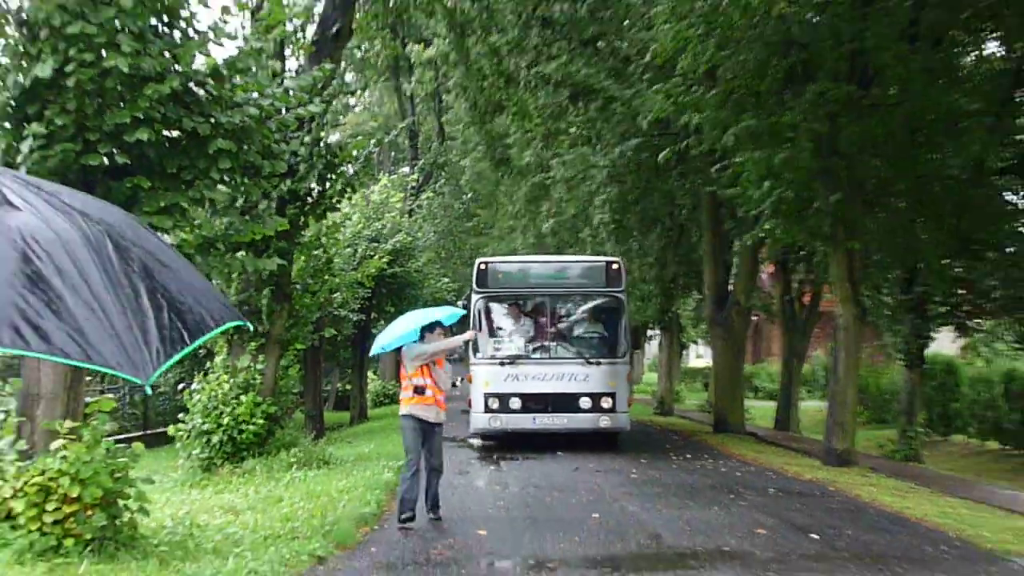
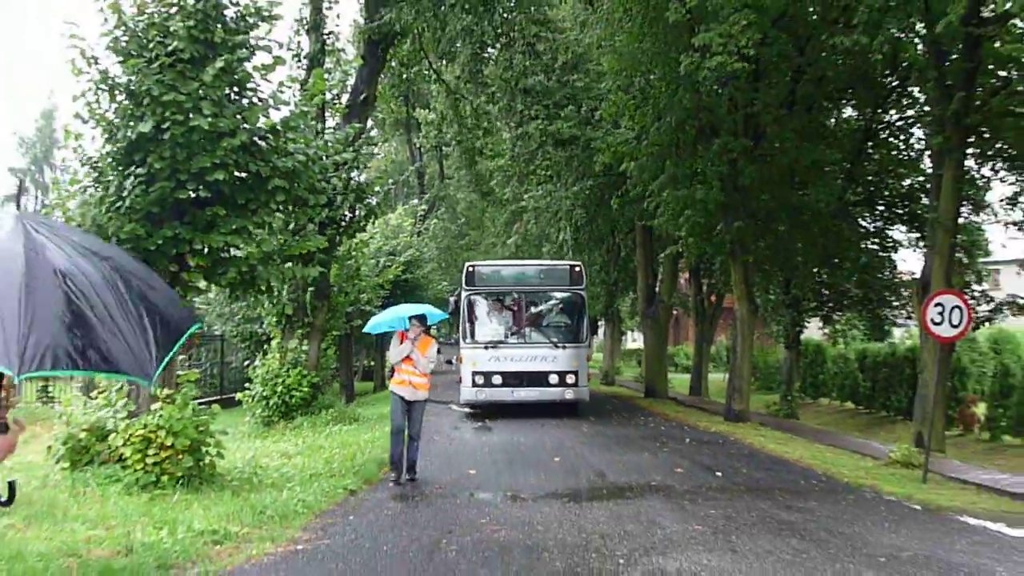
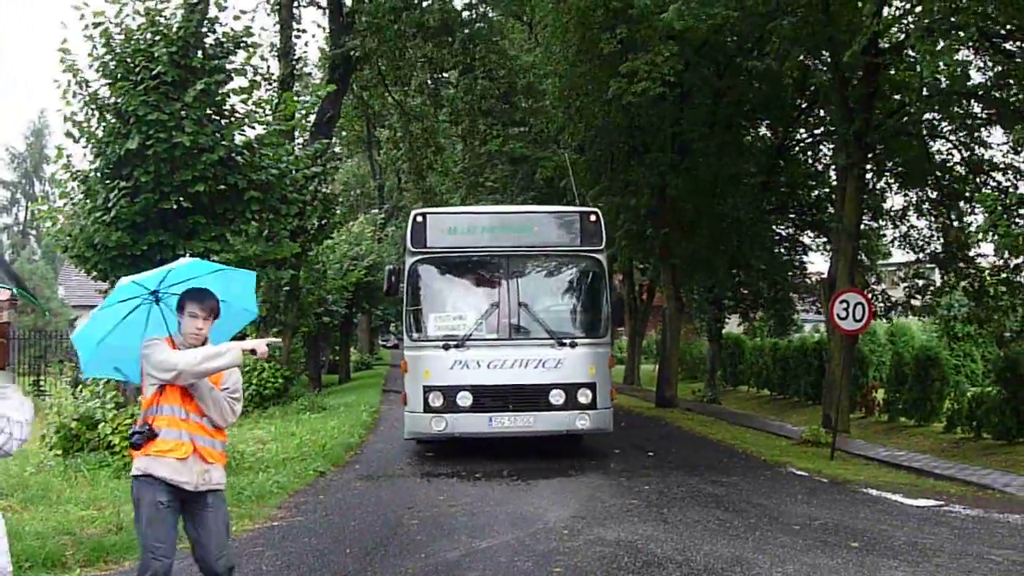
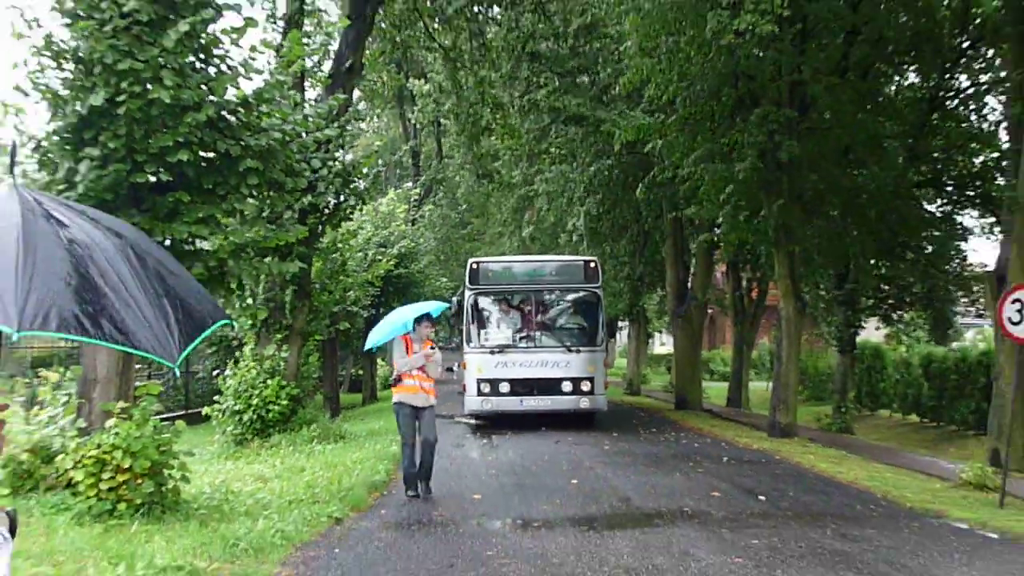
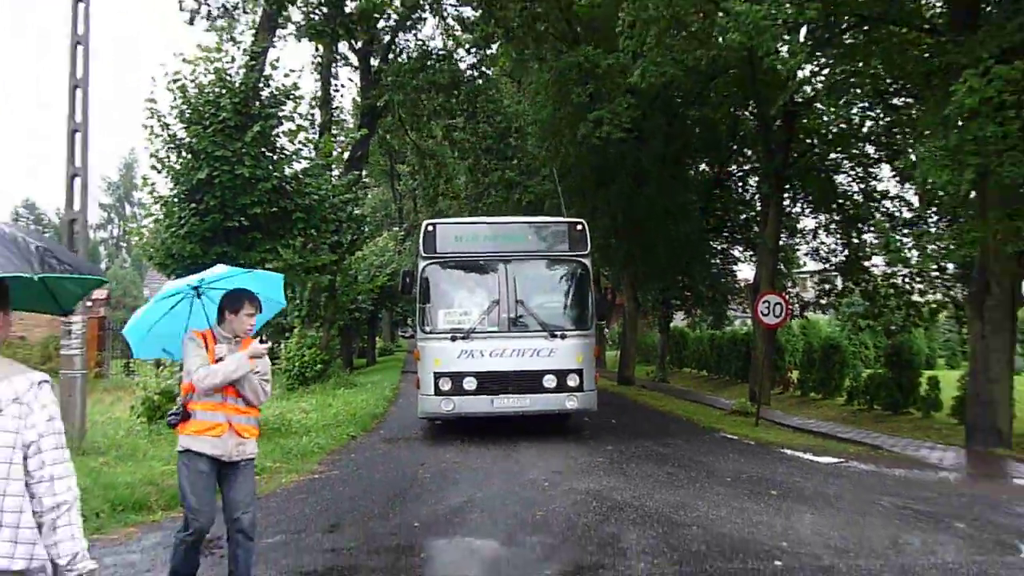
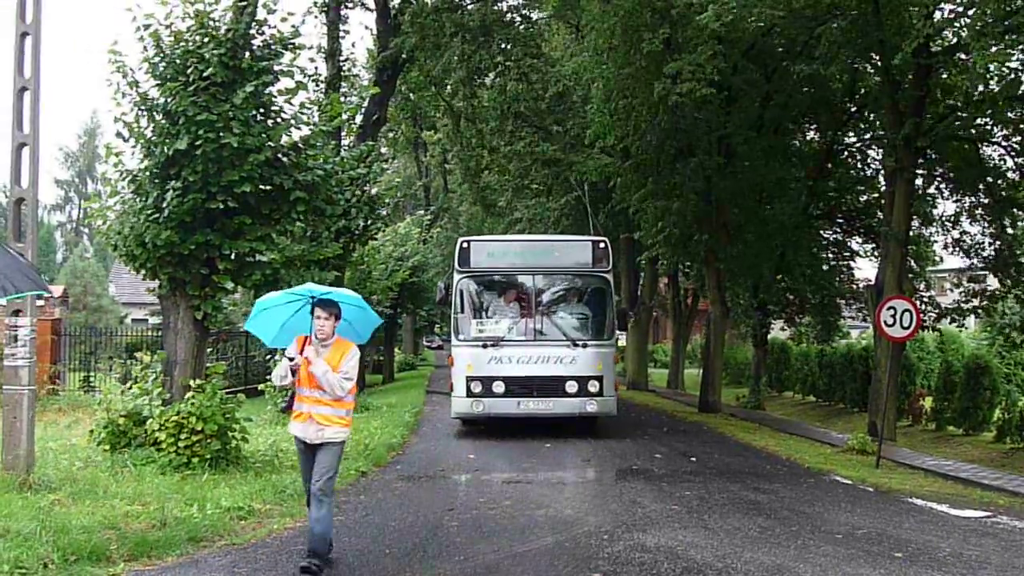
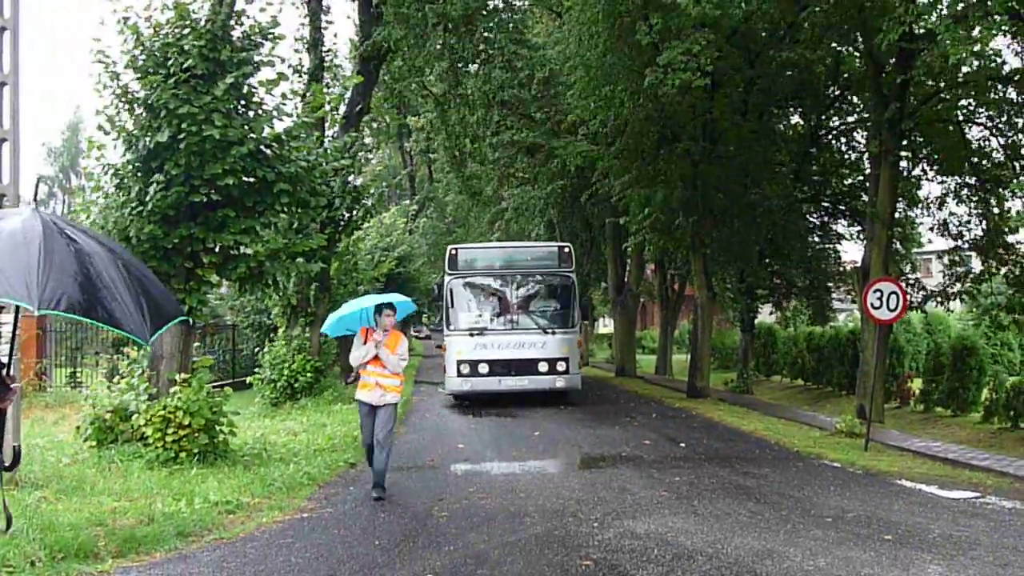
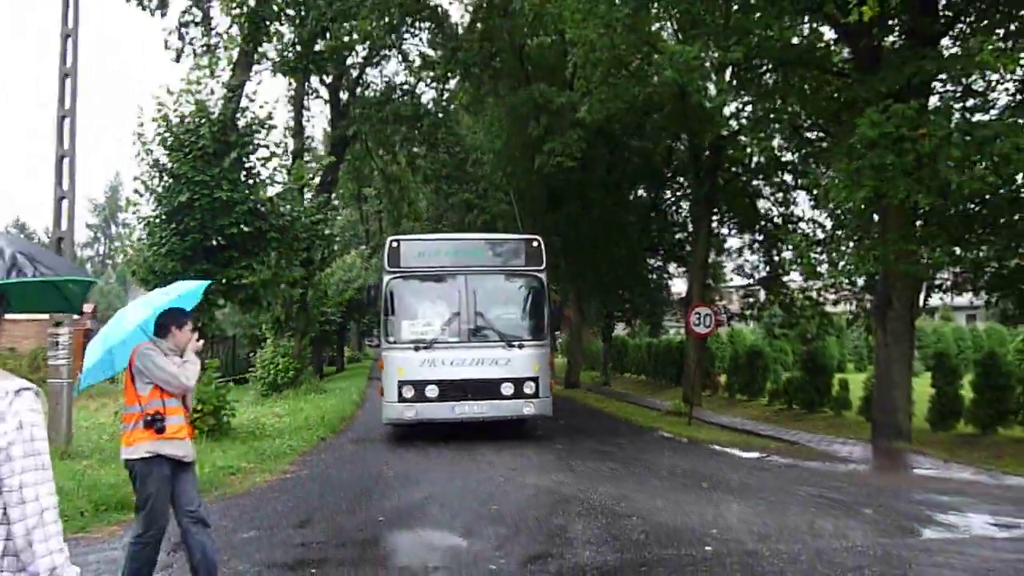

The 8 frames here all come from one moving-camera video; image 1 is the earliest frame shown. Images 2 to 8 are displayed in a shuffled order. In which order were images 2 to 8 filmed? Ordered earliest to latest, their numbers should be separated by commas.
4, 2, 7, 6, 3, 5, 8
